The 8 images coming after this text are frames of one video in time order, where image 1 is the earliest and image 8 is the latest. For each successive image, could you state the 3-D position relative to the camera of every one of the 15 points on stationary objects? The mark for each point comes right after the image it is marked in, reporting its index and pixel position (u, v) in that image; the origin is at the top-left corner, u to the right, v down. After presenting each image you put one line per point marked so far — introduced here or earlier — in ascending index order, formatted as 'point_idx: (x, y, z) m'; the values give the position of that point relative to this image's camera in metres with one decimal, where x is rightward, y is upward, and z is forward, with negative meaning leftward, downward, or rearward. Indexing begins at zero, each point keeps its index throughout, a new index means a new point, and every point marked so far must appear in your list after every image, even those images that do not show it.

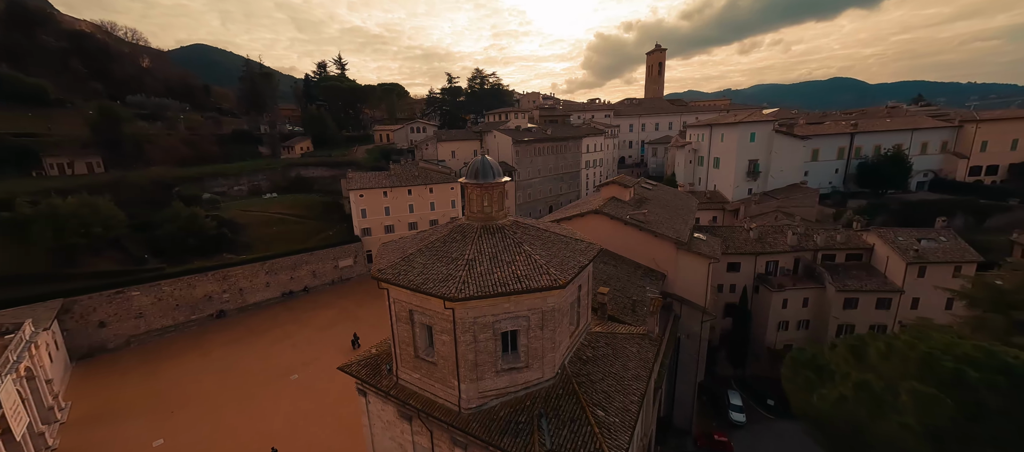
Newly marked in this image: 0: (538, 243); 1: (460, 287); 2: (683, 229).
0: (+0.8, -0.6, +11.7) m
1: (-1.3, -1.6, +9.6) m
2: (+9.1, -0.2, +19.9) m
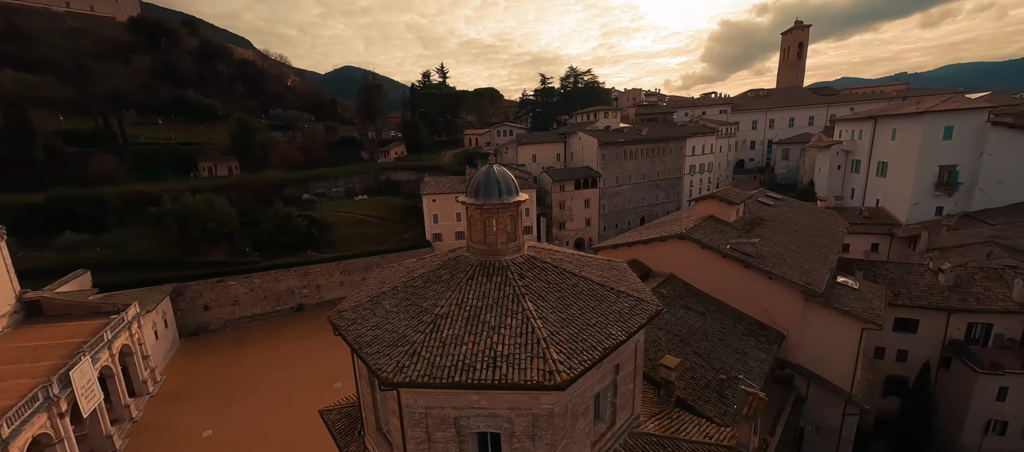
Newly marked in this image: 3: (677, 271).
0: (+0.8, -1.5, +7.8) m
1: (-1.8, -2.3, +6.4) m
2: (+11.0, -1.5, +13.5) m
3: (+6.7, -1.9, +15.6) m
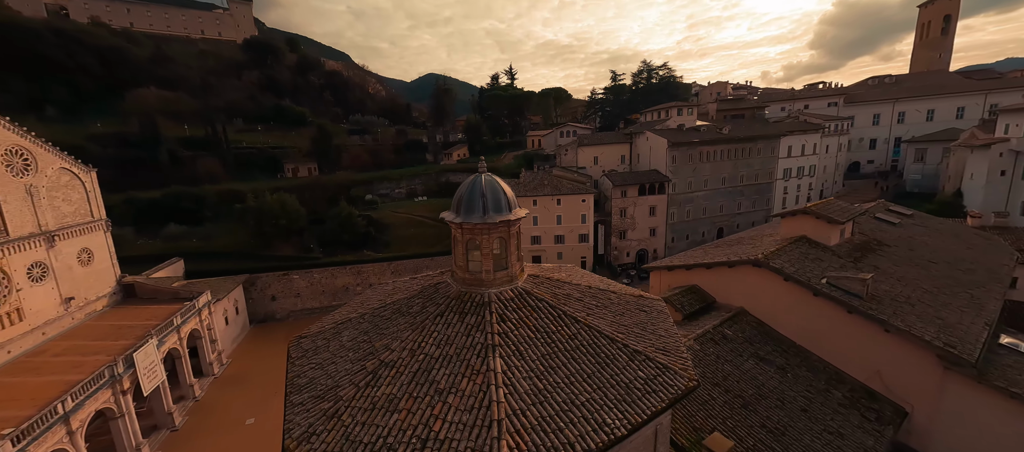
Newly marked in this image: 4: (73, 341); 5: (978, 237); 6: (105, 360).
0: (+0.4, -1.9, +5.8) m
1: (-2.5, -2.7, +4.9) m
2: (+11.4, -2.4, +9.4) m
3: (+7.6, -2.6, +12.2) m
4: (-20.2, -5.0, +17.5) m
5: (+18.8, -0.5, +15.3) m
6: (-17.7, -5.5, +16.4) m
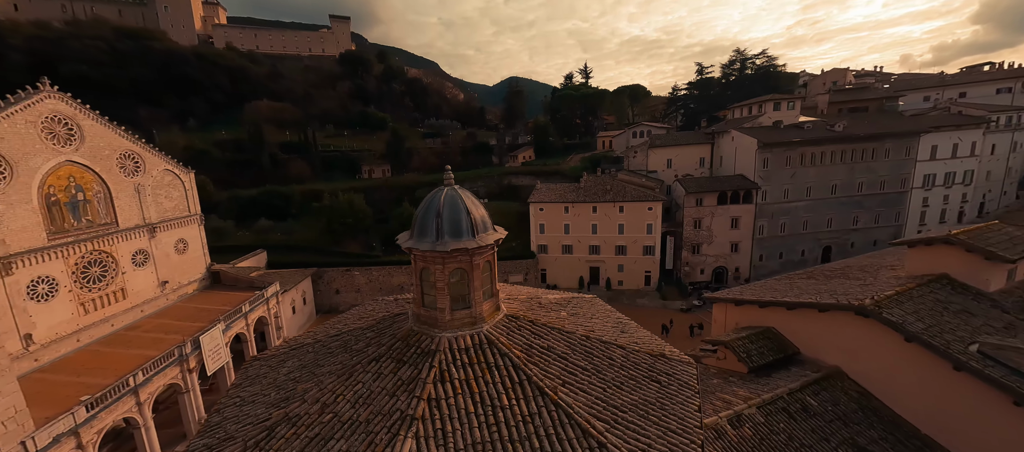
0: (-0.5, -2.3, +4.1) m
1: (-3.6, -3.0, +3.9) m
2: (+11.0, -3.2, +5.4) m
3: (+7.9, -3.3, +9.0) m
4: (-18.3, -4.8, +19.9) m
5: (+19.5, -1.6, +9.7) m
6: (-16.1, -5.4, +18.3) m
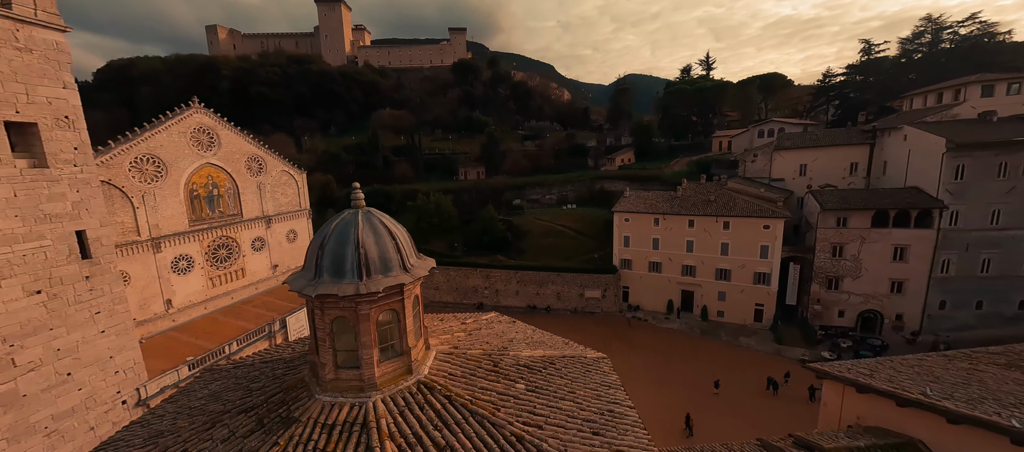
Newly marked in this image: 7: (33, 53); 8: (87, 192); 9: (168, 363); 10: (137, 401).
0: (-2.3, -2.7, +2.8) m
1: (-5.3, -3.2, +3.4) m
2: (+9.0, -4.3, +0.5) m
3: (+7.1, -4.2, +4.9) m
4: (-14.8, -4.3, +23.1) m
5: (+18.5, -3.2, +2.1) m
6: (-13.2, -5.0, +20.9) m
7: (-15.5, +5.5, +12.3) m
8: (-15.1, +1.2, +13.6) m
9: (-15.1, -5.9, +16.7) m
10: (-14.5, -6.6, +14.7) m
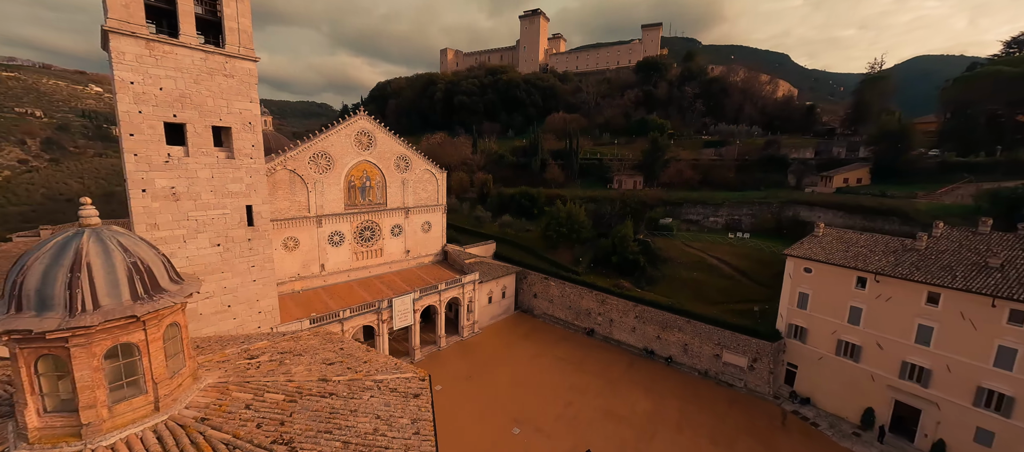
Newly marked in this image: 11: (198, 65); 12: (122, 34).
0: (-7.1, -2.8, +2.6) m
1: (-9.5, -2.9, +4.7) m
2: (+1.3, -5.8, -4.8) m
3: (+1.8, -5.7, -0.1) m
4: (-8.0, -3.6, +26.5) m
5: (+10.3, -6.0, -8.2) m
6: (-7.8, -4.4, +23.9) m
7: (-12.7, +6.7, +17.3) m
8: (-12.3, +2.2, +18.3) m
9: (-11.7, -4.9, +21.2) m
10: (-12.3, -5.5, +19.2) m
11: (-13.5, +6.8, +16.3) m
12: (-14.9, +7.2, +14.6) m
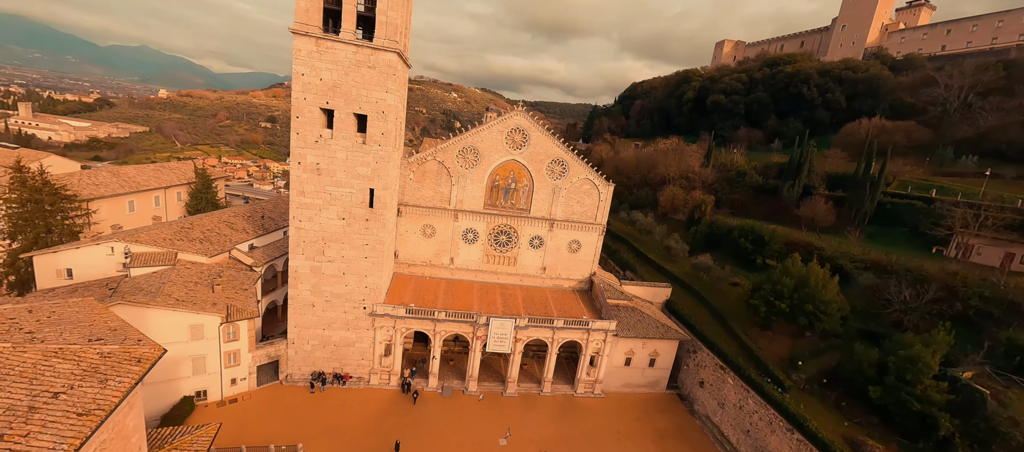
0: (-13.2, -1.5, +3.6) m
1: (-13.7, -1.3, +6.7) m
2: (-12.0, -5.5, -7.3) m
3: (-8.7, -5.9, -3.9) m
4: (+0.6, -4.2, +22.9) m
5: (-7.2, -7.3, -15.4) m
6: (-1.0, -4.8, +20.8) m
7: (-6.4, +7.6, +17.9) m
8: (-6.4, +3.1, +18.8) m
9: (-5.7, -4.2, +21.1) m
10: (-7.5, -4.5, +19.9) m
11: (-7.5, +7.9, +17.7) m
12: (-9.6, +8.8, +17.2) m
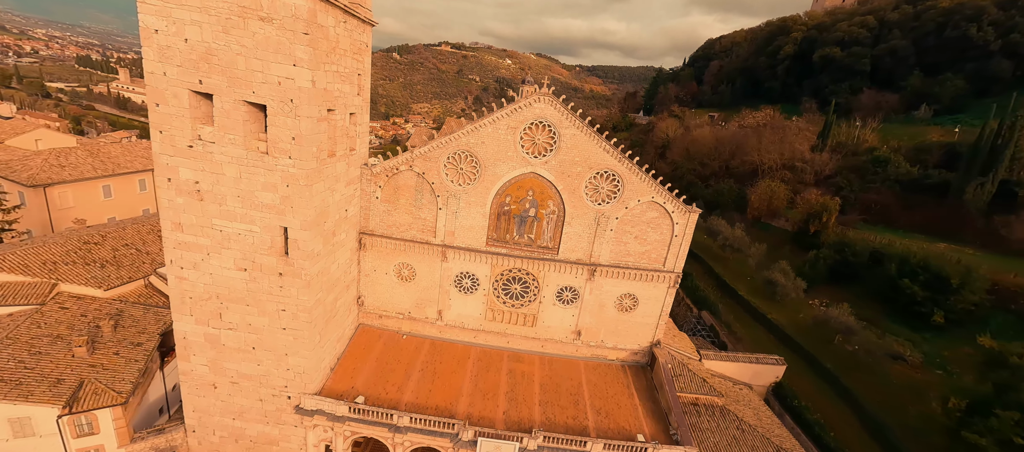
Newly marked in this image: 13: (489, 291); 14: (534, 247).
0: (-15.1, -4.5, -2.4) m
1: (-15.2, -4.0, +0.7) m
2: (-15.5, -9.3, -13.0) m
3: (-11.8, -9.5, -10.0) m
4: (+1.2, -5.9, +15.0) m
5: (-11.9, -11.8, -21.6) m
6: (-0.7, -6.6, +13.2) m
7: (-6.3, +5.6, +10.1) m
8: (-6.2, +1.2, +11.3) m
9: (-5.3, -5.9, +14.1) m
10: (-7.3, -6.3, +13.2) m
11: (-7.5, +6.0, +10.1) m
12: (-9.6, +6.8, +9.7) m
13: (-1.0, -2.5, +15.3) m
14: (+0.8, -0.7, +14.7) m
